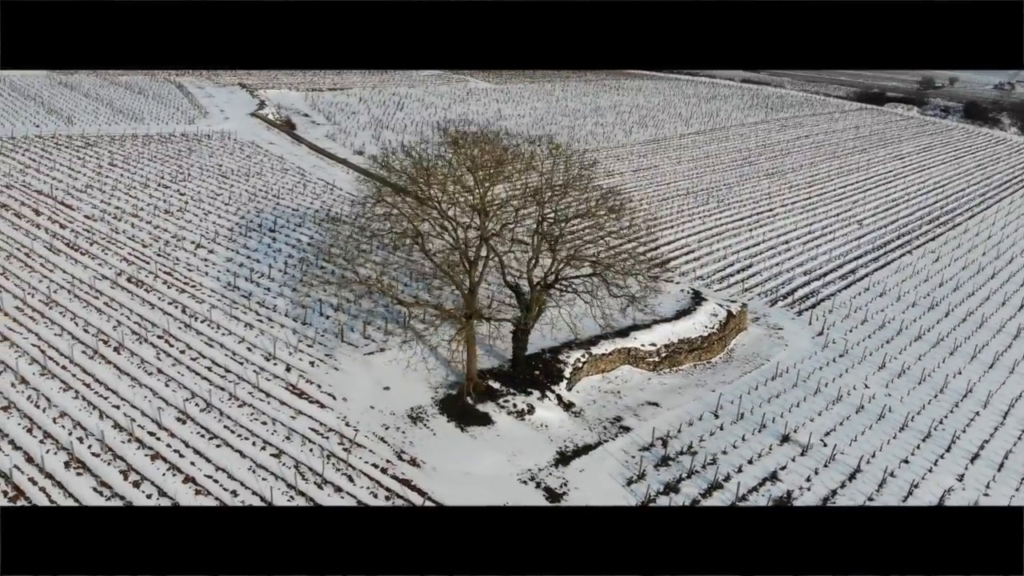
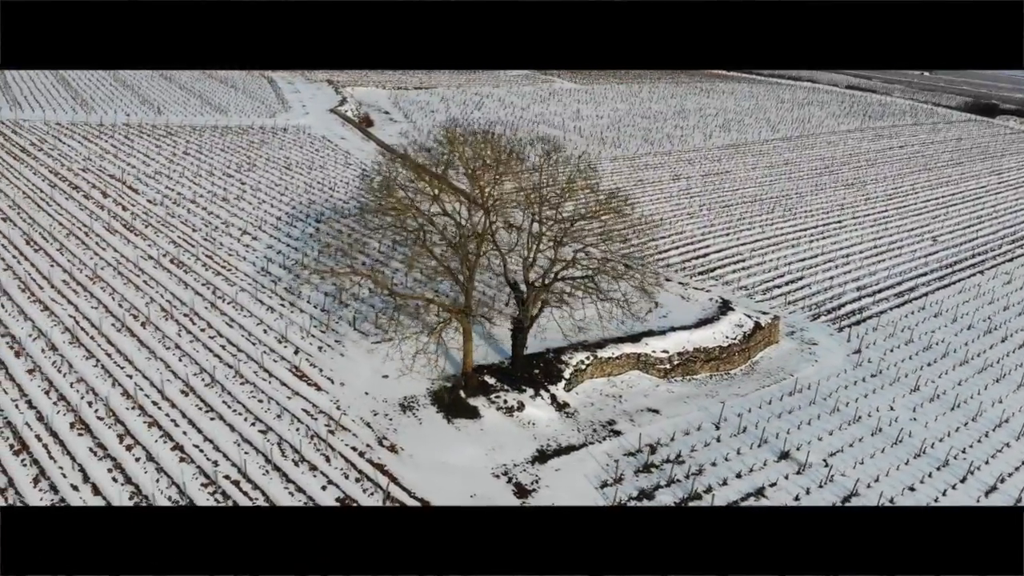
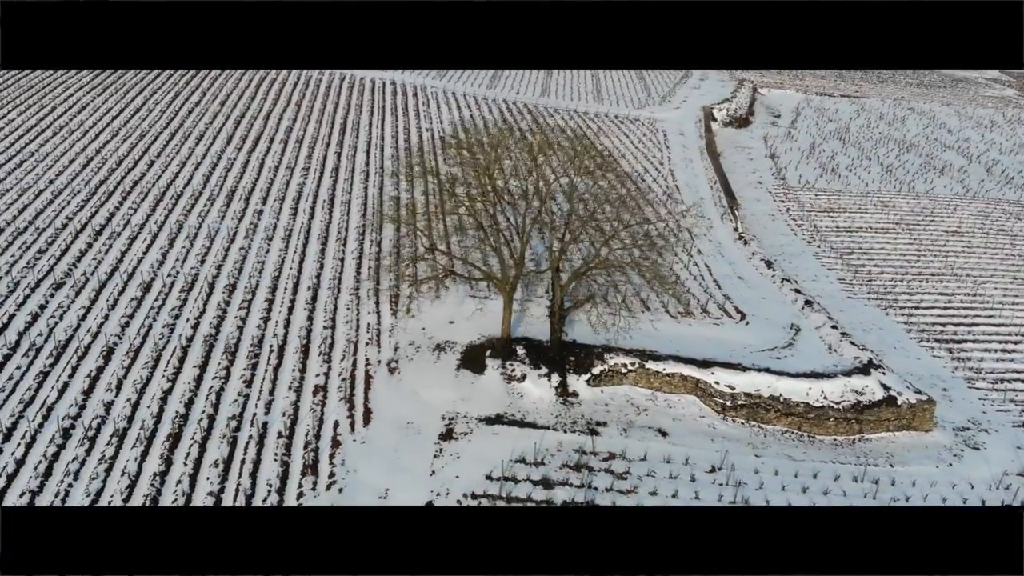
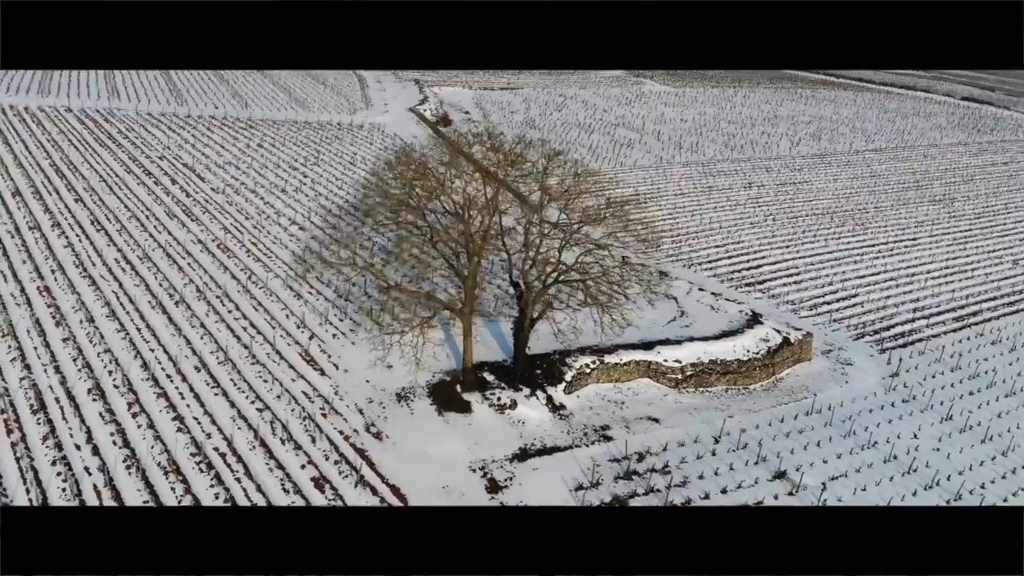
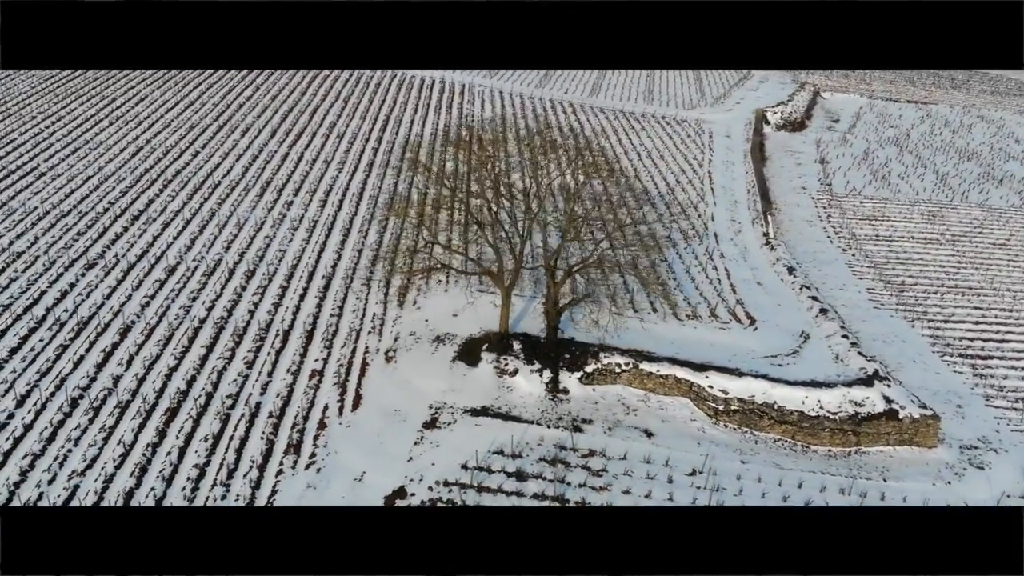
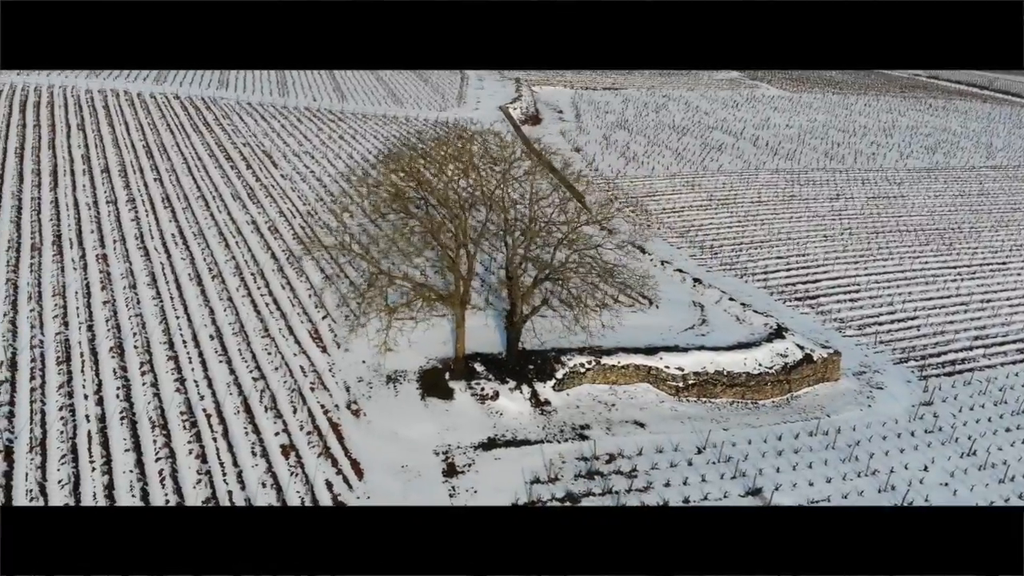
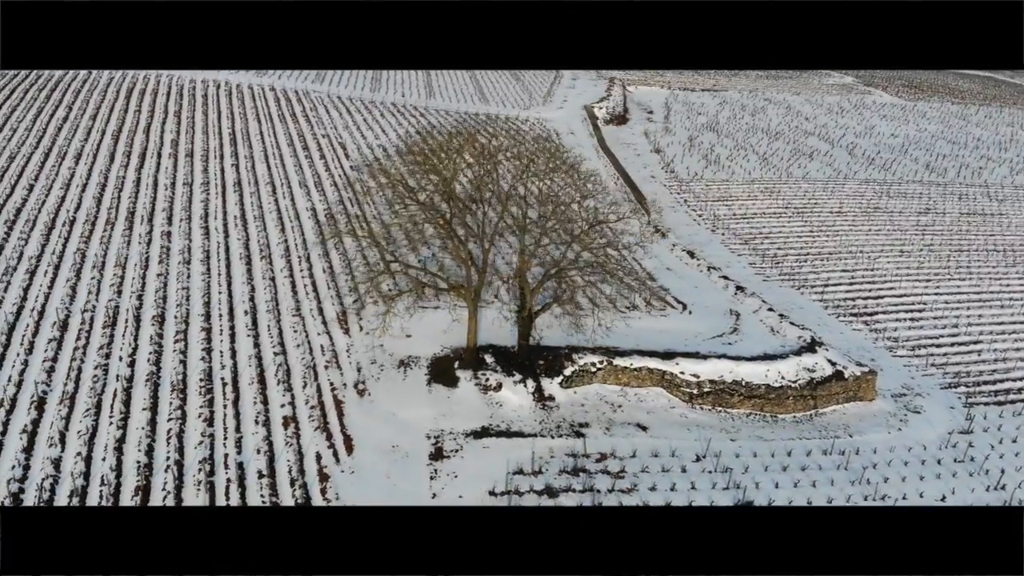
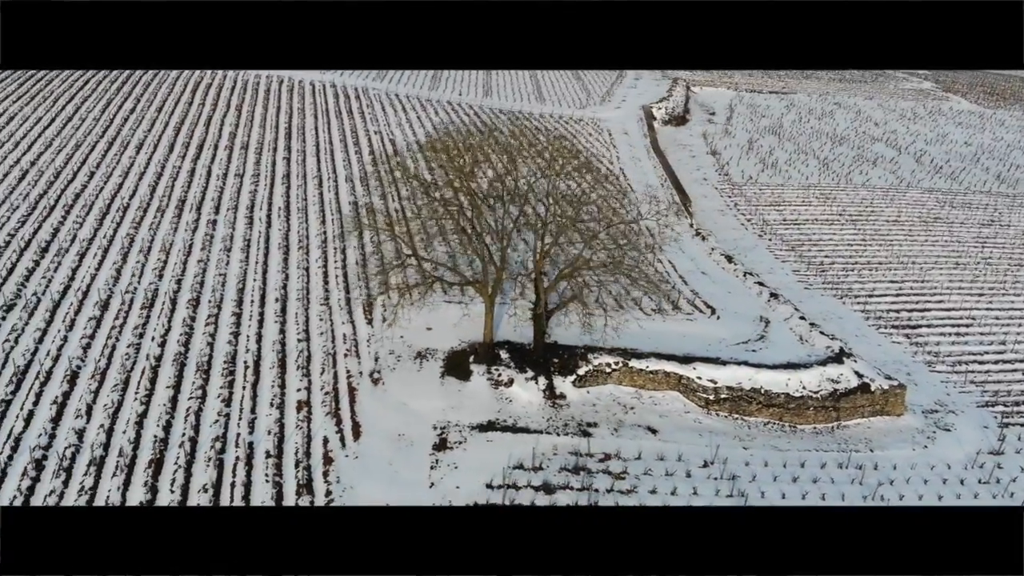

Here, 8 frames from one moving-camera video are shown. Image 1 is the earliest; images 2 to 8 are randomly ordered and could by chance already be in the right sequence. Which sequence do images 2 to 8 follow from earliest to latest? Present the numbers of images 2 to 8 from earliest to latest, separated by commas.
2, 4, 6, 7, 8, 3, 5
